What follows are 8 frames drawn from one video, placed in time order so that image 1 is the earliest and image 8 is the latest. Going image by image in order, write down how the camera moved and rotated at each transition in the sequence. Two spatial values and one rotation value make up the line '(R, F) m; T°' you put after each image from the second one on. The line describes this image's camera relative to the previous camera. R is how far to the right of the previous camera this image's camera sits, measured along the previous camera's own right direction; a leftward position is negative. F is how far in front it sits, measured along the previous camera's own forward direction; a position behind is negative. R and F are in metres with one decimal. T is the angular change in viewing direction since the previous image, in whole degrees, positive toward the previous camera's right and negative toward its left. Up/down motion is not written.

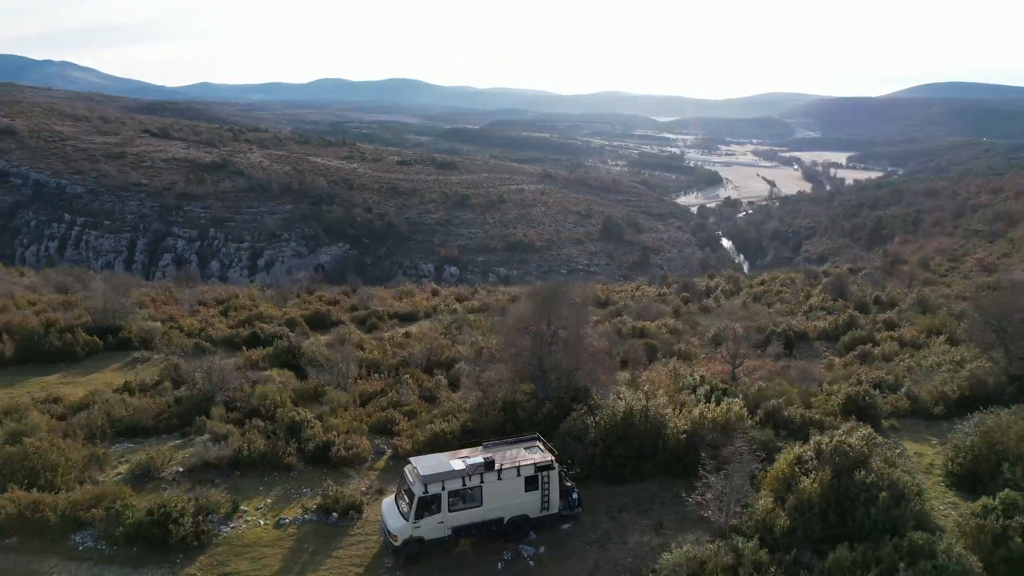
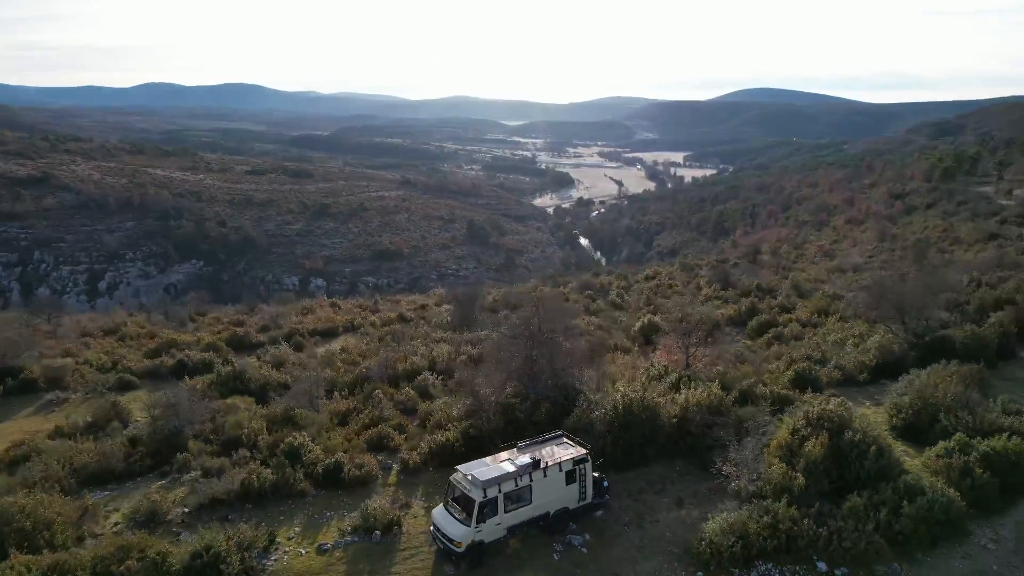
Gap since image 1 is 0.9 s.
(-2.1, -0.3) m; +12°
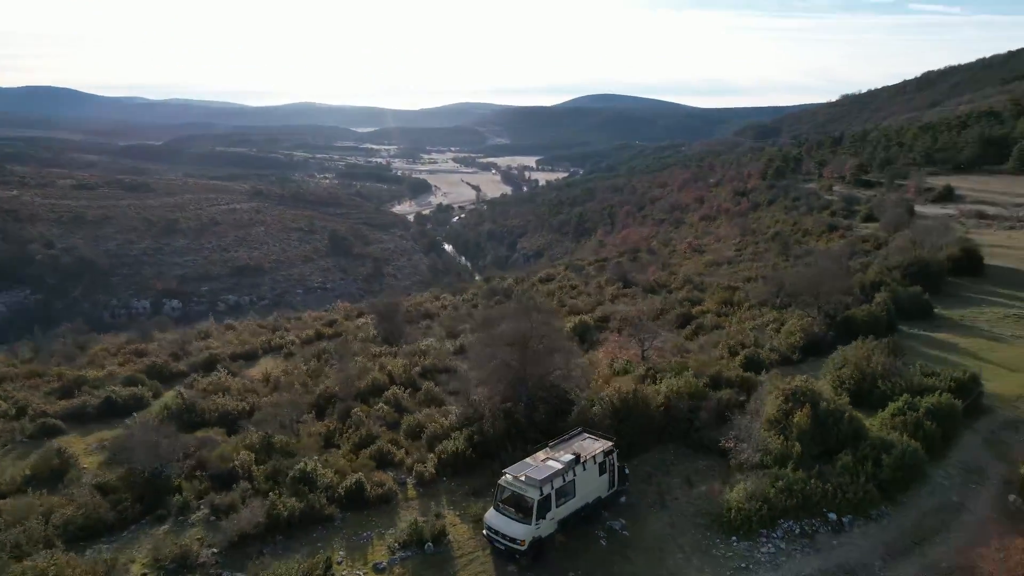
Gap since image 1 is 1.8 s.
(-2.2, -0.3) m; +12°
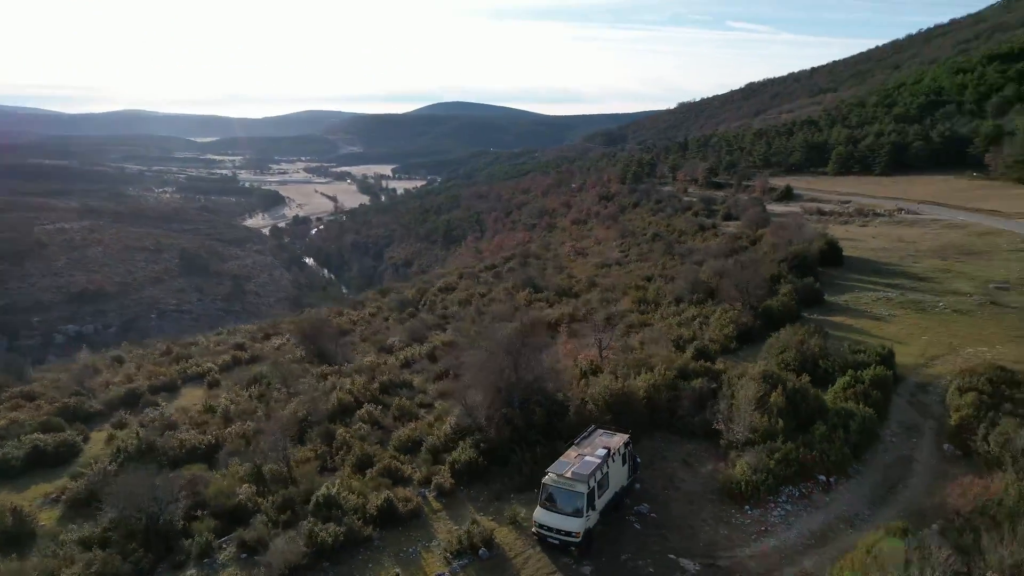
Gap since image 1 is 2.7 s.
(-2.3, -0.3) m; +12°
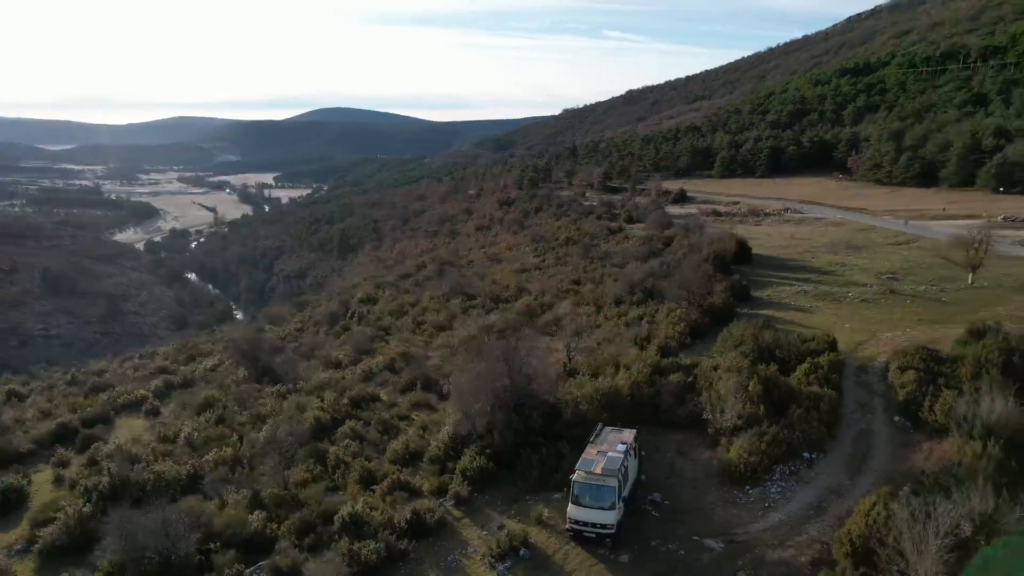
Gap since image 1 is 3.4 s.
(-1.8, -0.2) m; +10°
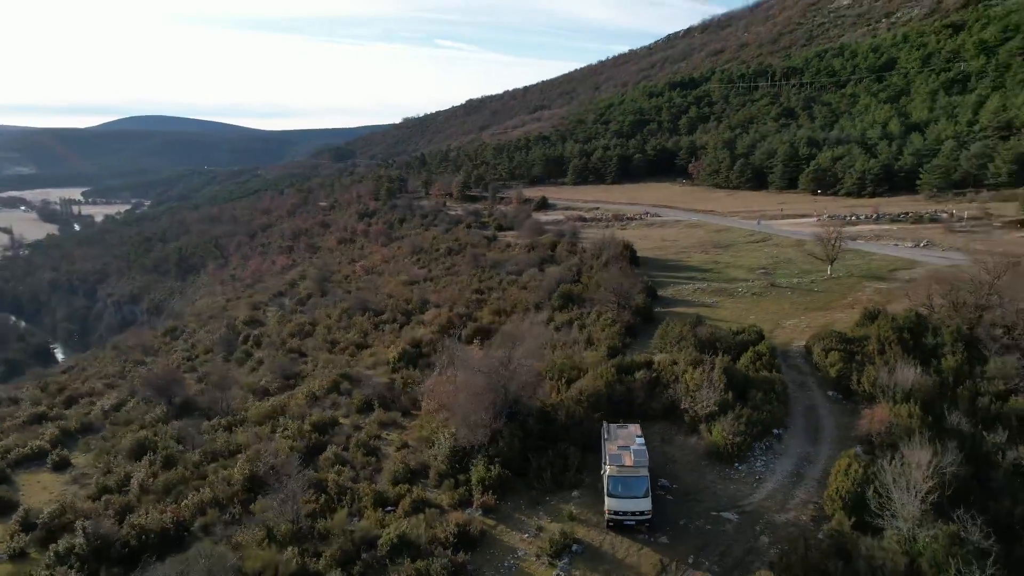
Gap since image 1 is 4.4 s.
(-2.7, -0.2) m; +13°
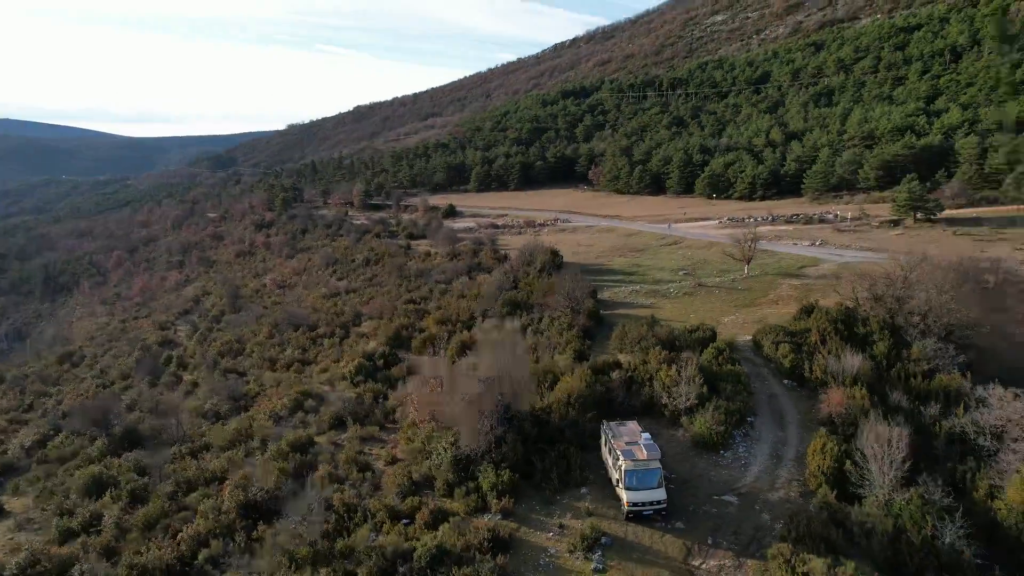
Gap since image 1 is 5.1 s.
(-2.0, -0.2) m; +9°
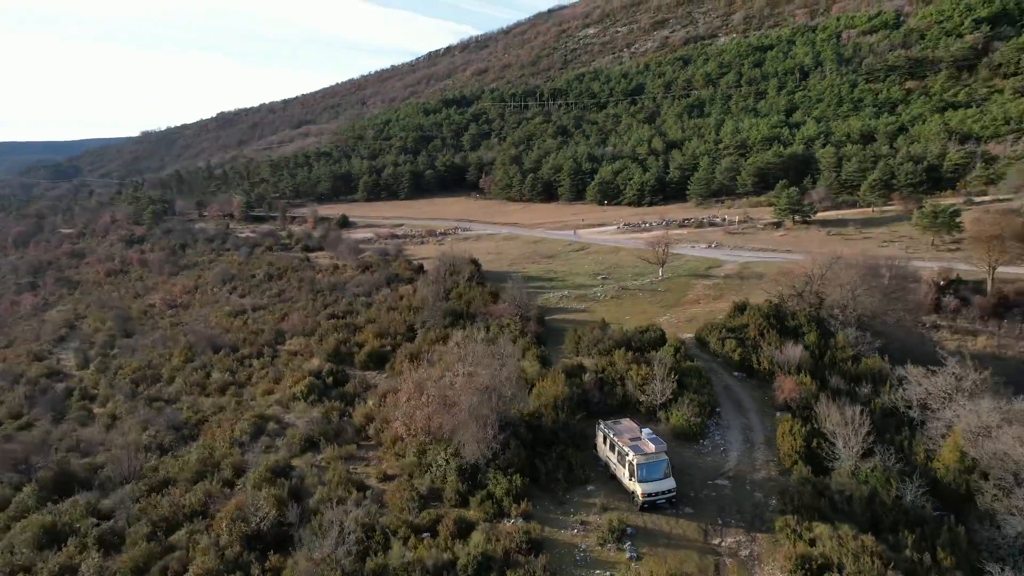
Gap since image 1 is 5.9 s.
(-2.3, -0.2) m; +11°
